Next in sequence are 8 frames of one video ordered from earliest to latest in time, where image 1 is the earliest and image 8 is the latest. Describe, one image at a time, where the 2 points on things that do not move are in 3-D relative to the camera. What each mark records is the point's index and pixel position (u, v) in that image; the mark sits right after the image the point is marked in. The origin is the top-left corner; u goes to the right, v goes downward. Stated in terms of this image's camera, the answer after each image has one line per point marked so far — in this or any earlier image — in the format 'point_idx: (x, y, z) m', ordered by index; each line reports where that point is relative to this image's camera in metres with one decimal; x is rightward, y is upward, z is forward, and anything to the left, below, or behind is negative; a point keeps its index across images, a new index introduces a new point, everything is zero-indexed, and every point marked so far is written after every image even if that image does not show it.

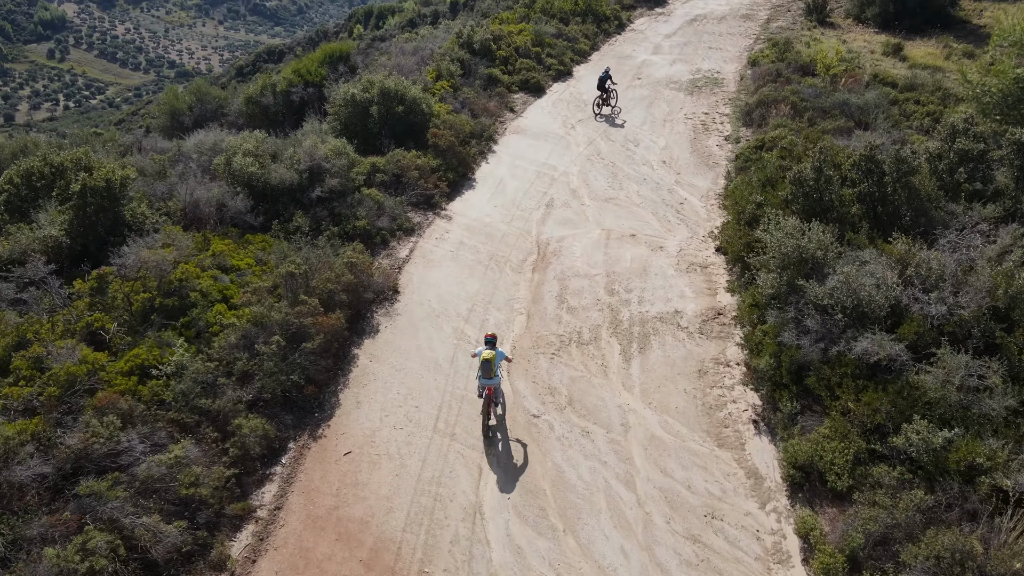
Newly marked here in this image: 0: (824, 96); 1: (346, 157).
0: (+7.4, +4.6, +17.6) m
1: (-2.9, +2.3, +12.8) m
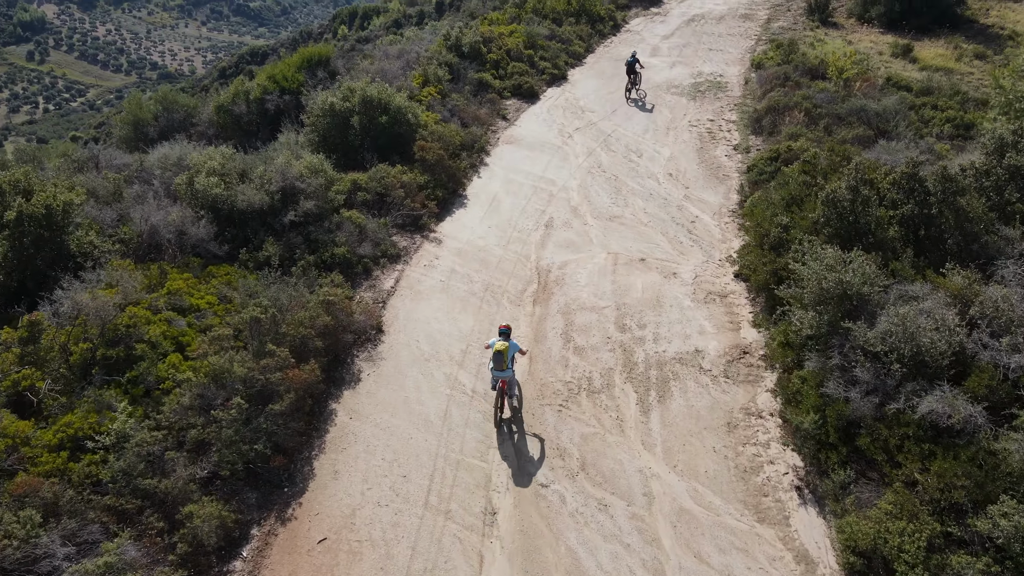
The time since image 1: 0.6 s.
0: (+7.3, +4.2, +16.5) m
1: (-3.0, +1.8, +11.5) m
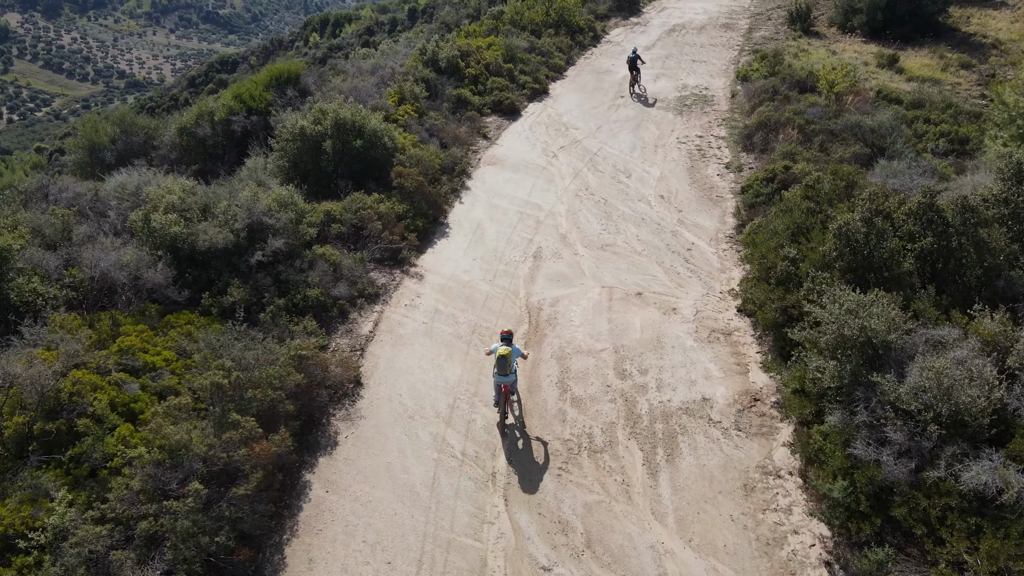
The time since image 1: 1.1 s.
0: (+6.9, +3.7, +16.0) m
1: (-3.2, +1.2, +10.7) m
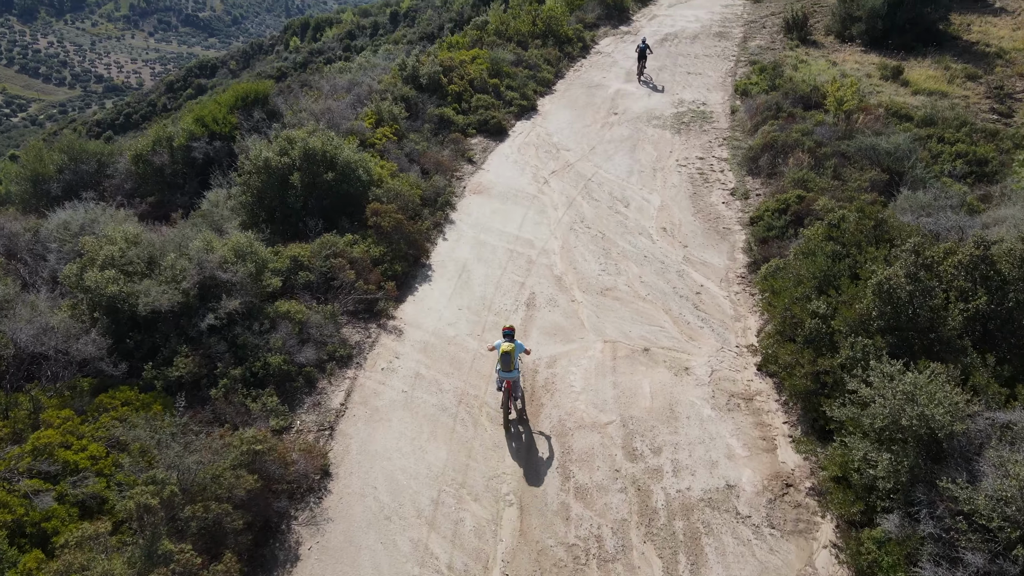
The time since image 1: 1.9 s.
0: (+6.6, +3.0, +14.9) m
1: (-3.3, +0.4, +9.4) m
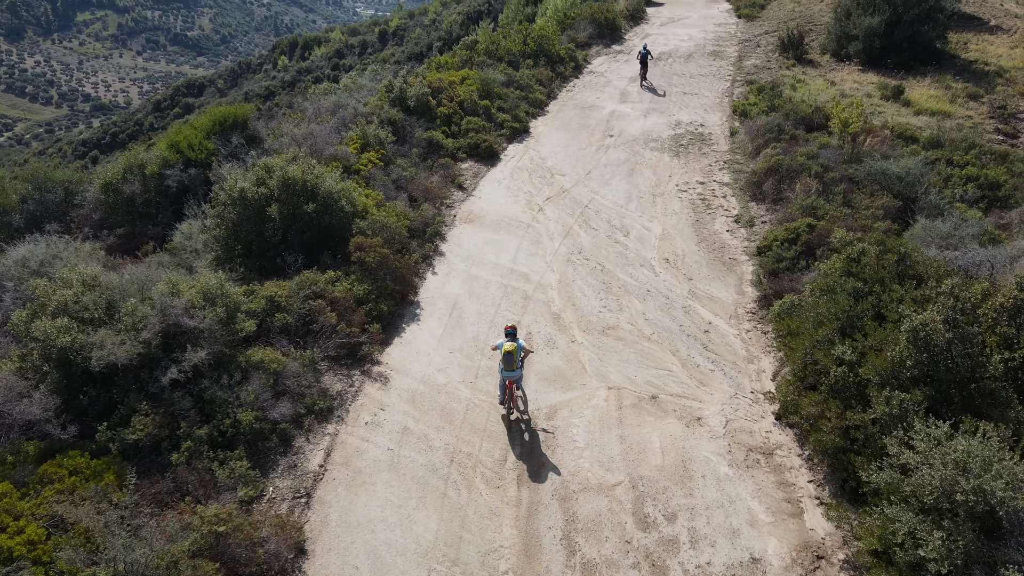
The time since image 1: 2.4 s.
0: (+6.5, +2.4, +14.2) m
1: (-3.4, -0.1, +8.5) m
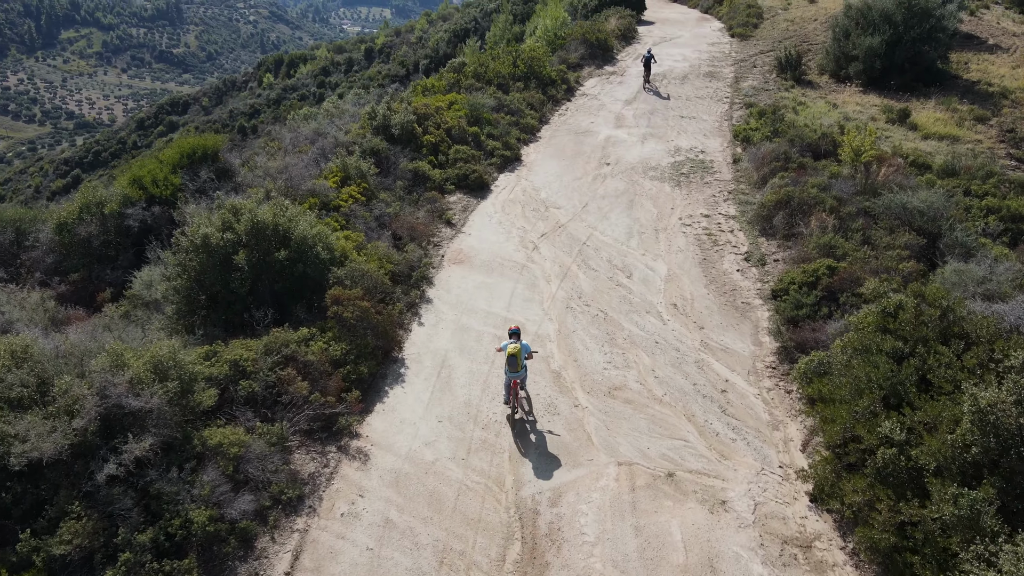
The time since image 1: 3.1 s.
0: (+6.3, +1.7, +13.3) m
1: (-3.4, -0.8, +7.4) m
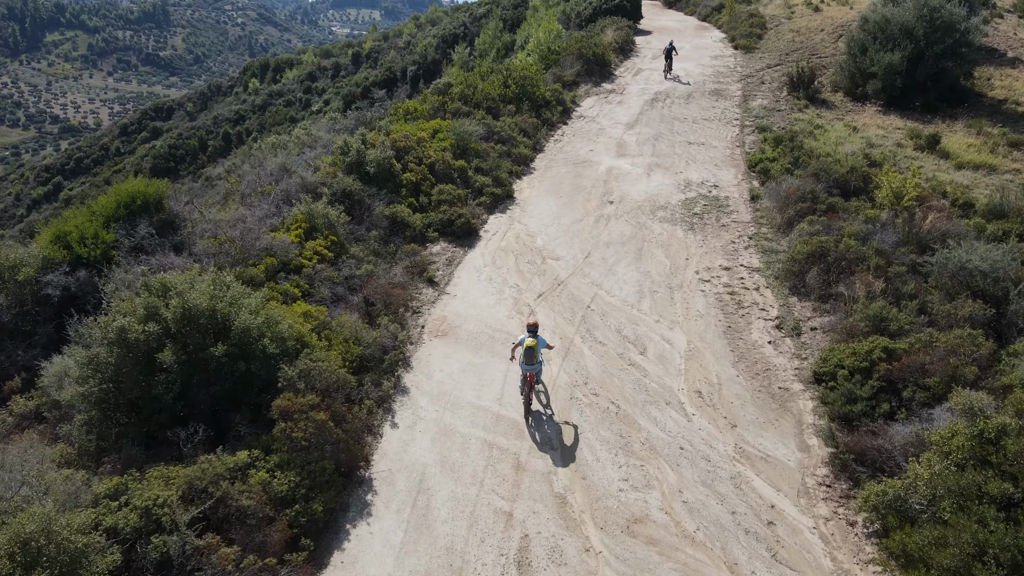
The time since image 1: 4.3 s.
0: (+6.2, +0.7, +11.5) m
1: (-3.4, -1.9, +5.5) m
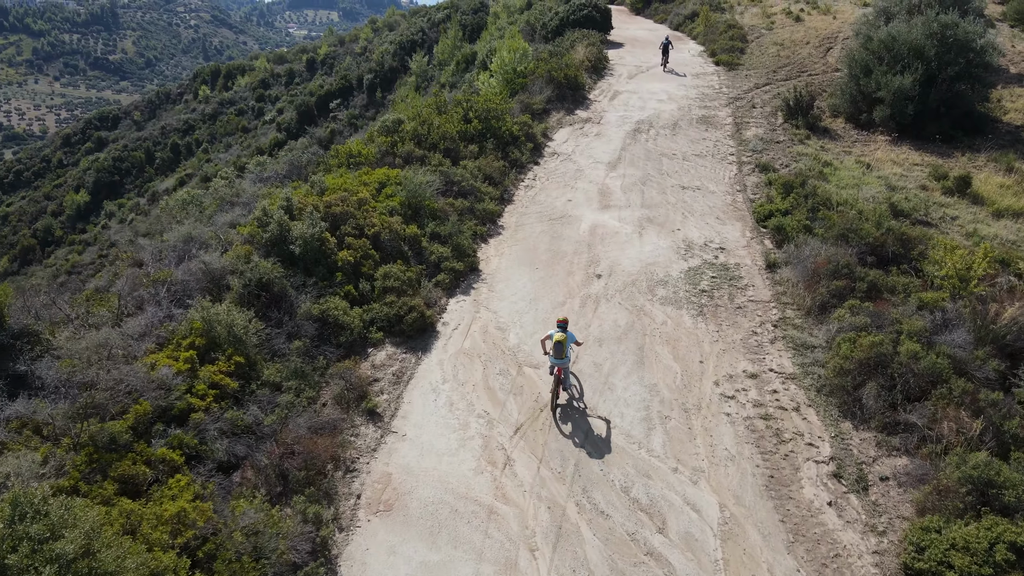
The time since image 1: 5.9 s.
0: (+5.8, -0.8, +9.0) m
1: (-3.5, -3.6, +2.5) m
